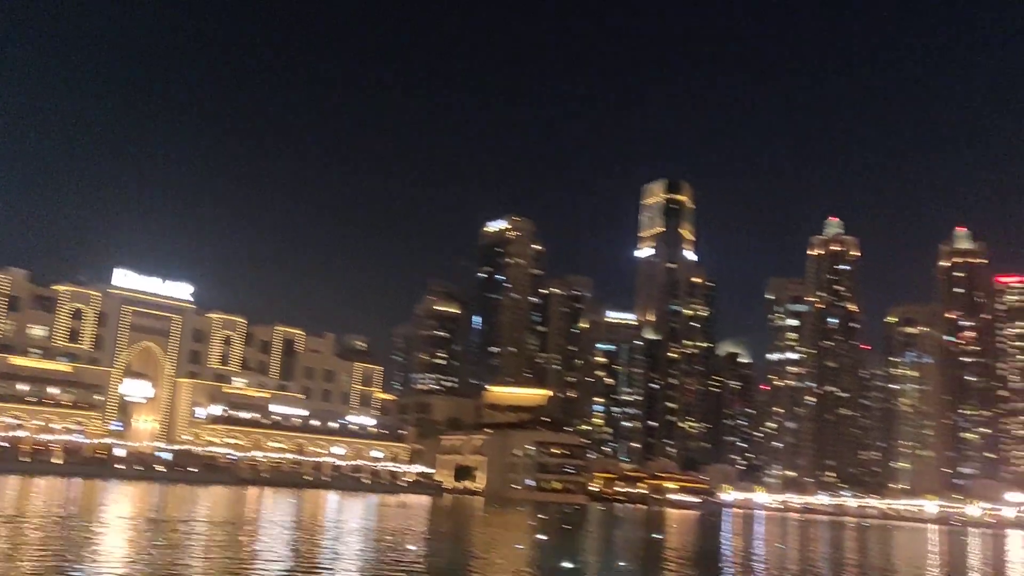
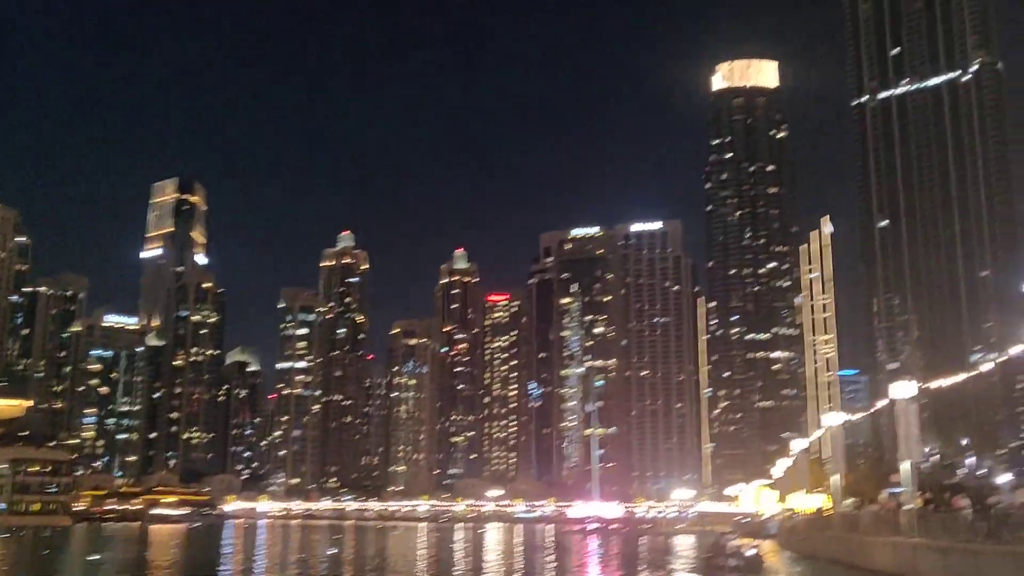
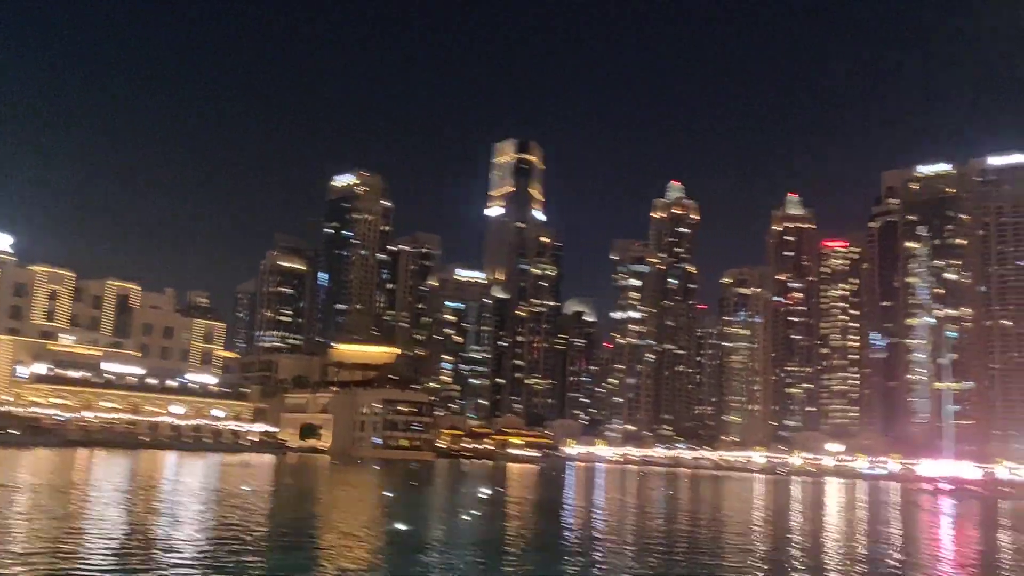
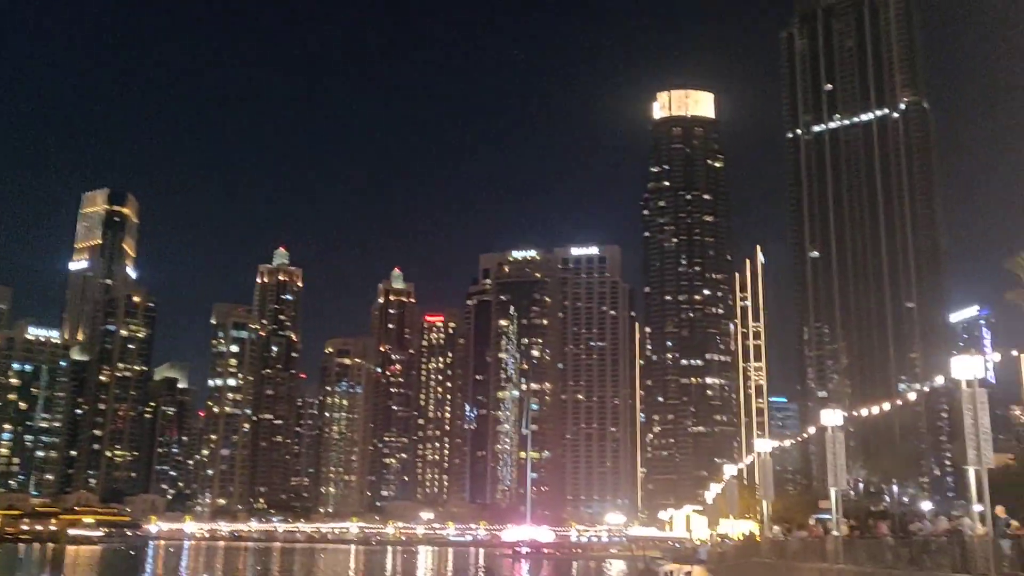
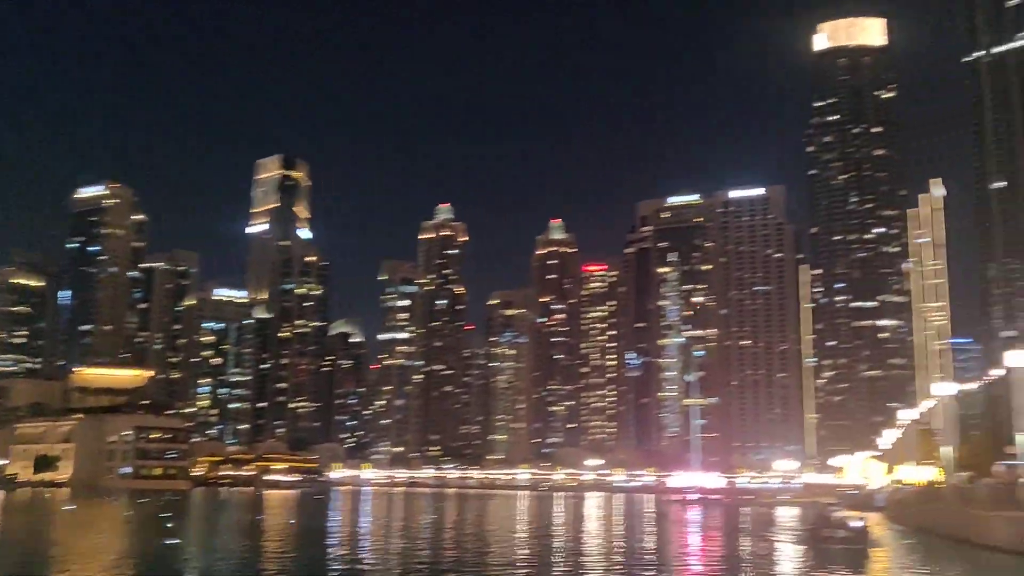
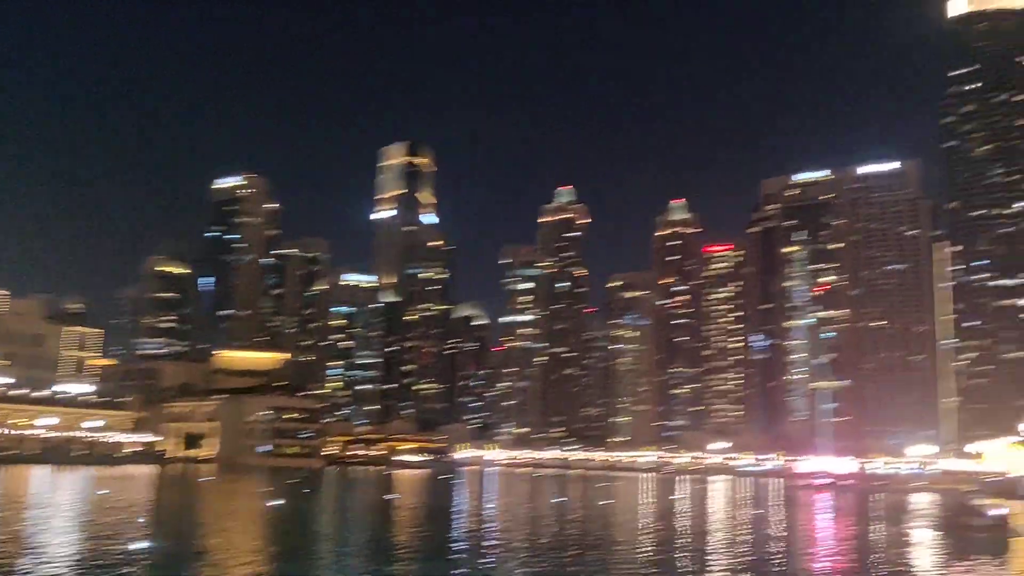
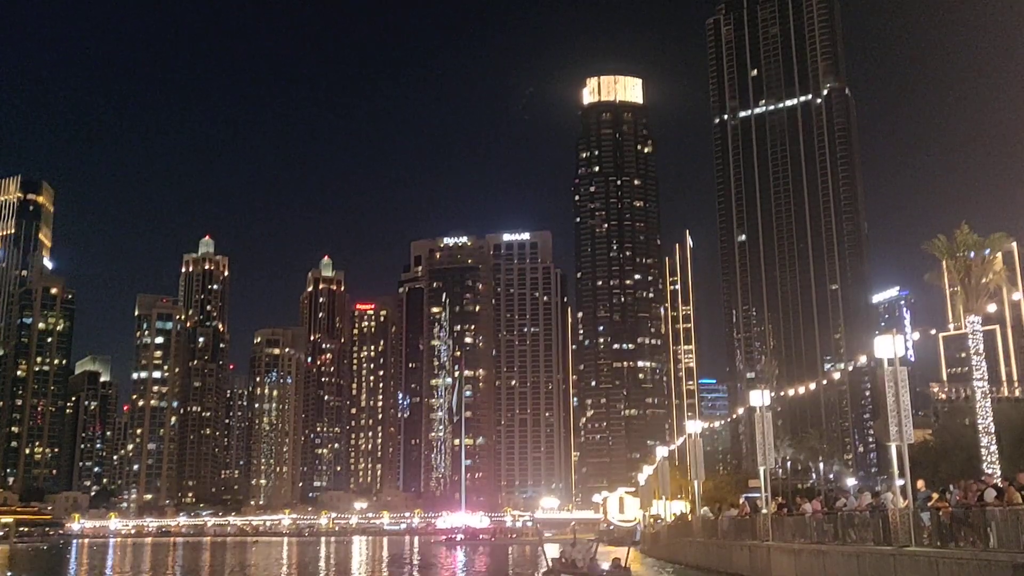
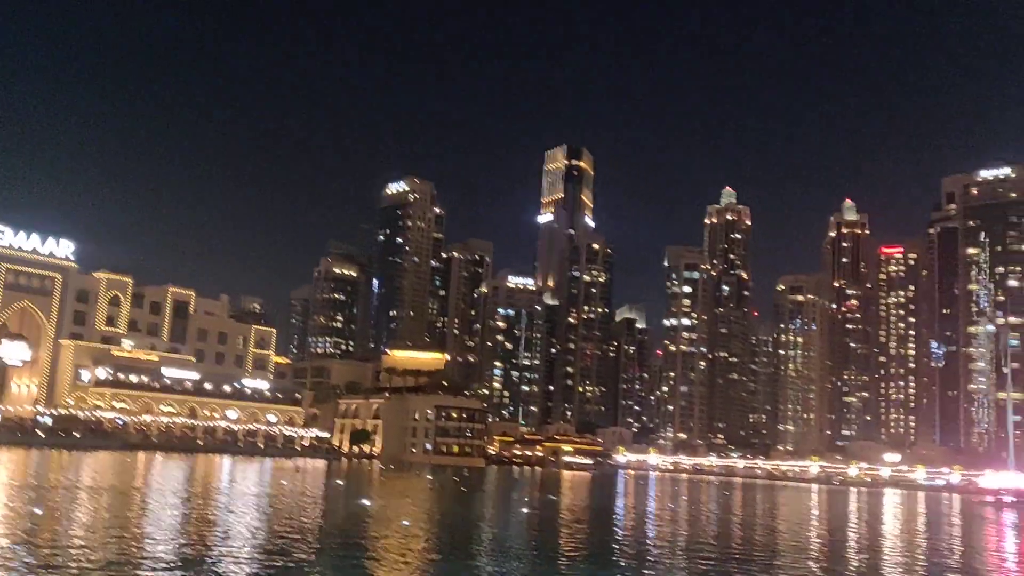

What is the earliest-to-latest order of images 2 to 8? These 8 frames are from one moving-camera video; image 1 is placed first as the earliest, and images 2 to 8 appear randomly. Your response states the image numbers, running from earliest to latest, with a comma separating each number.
8, 3, 6, 5, 2, 4, 7
